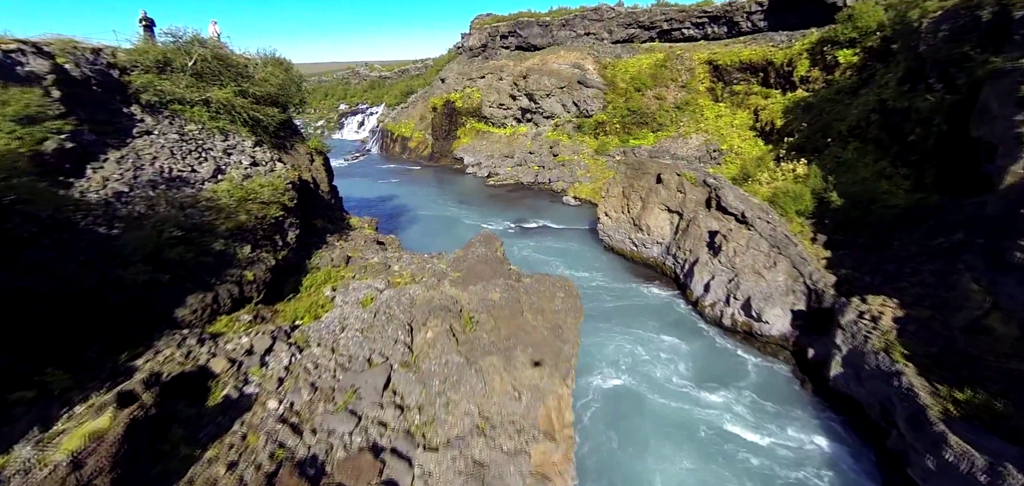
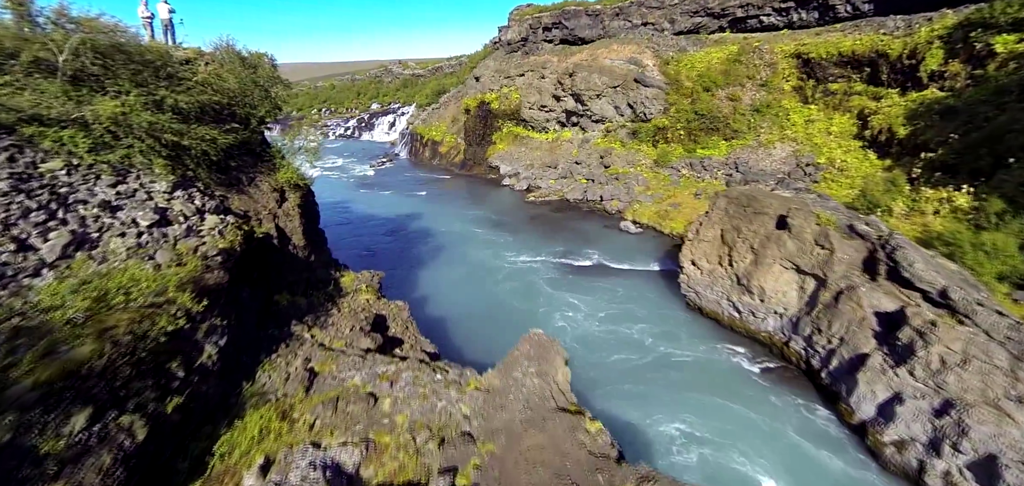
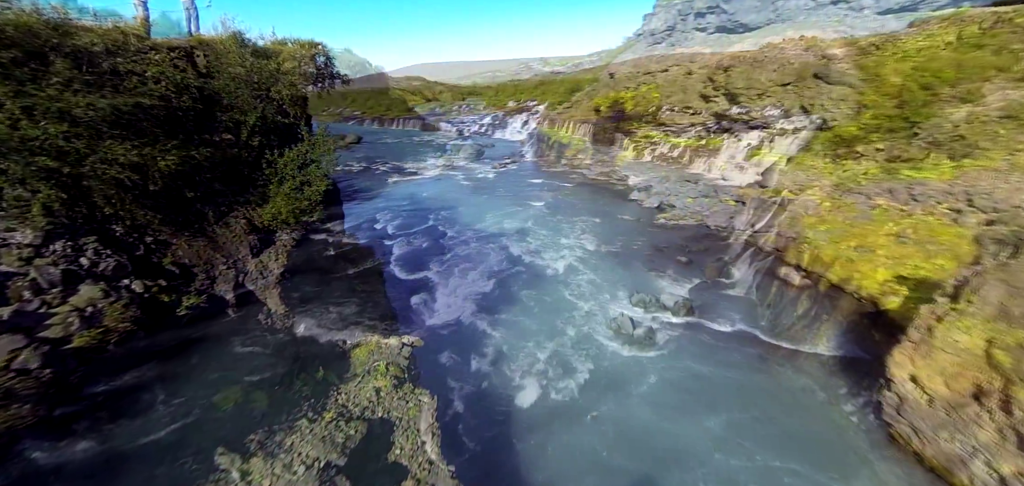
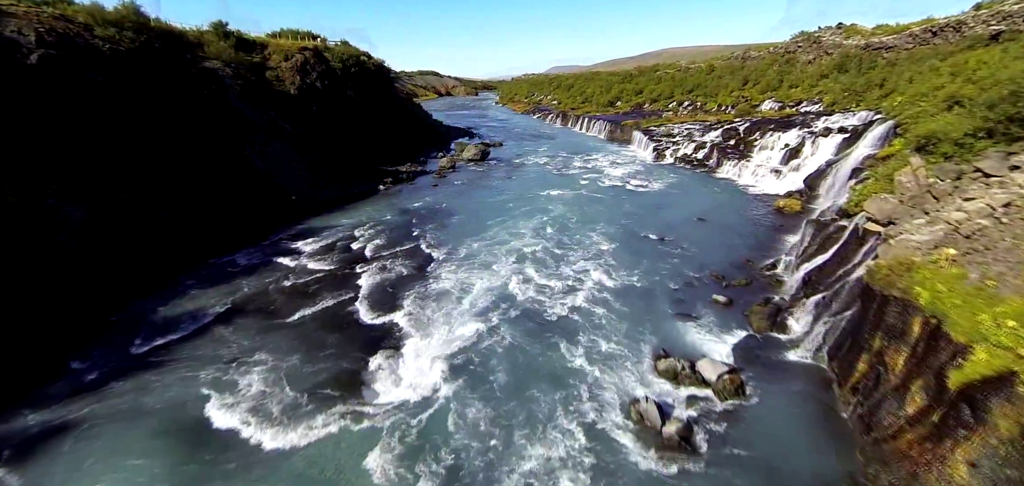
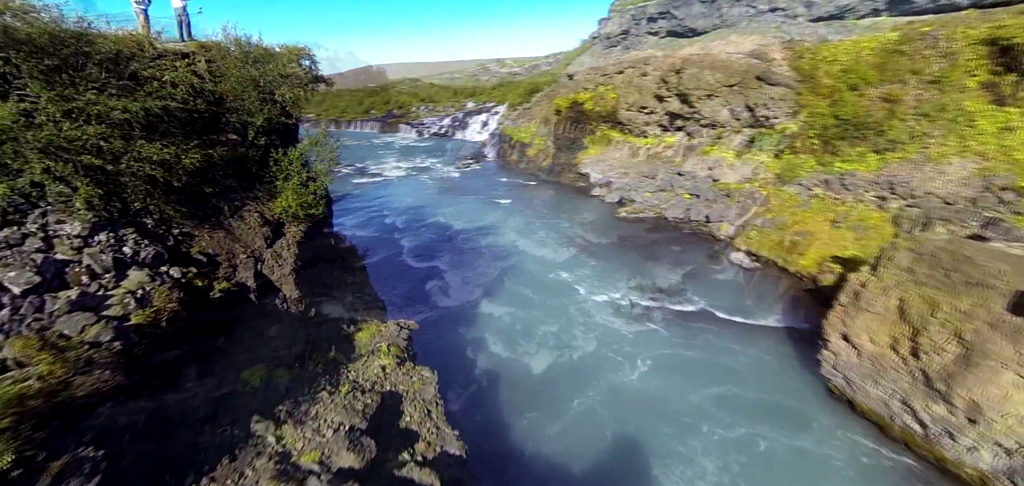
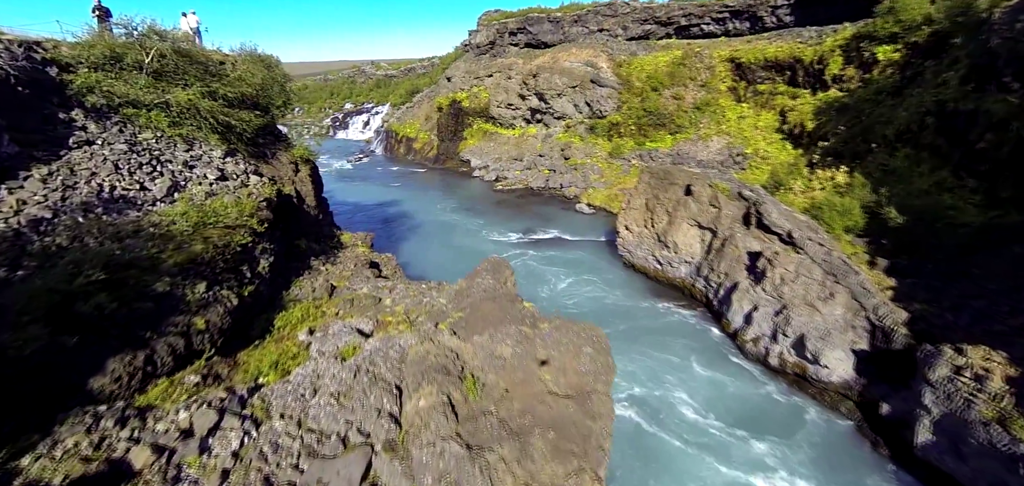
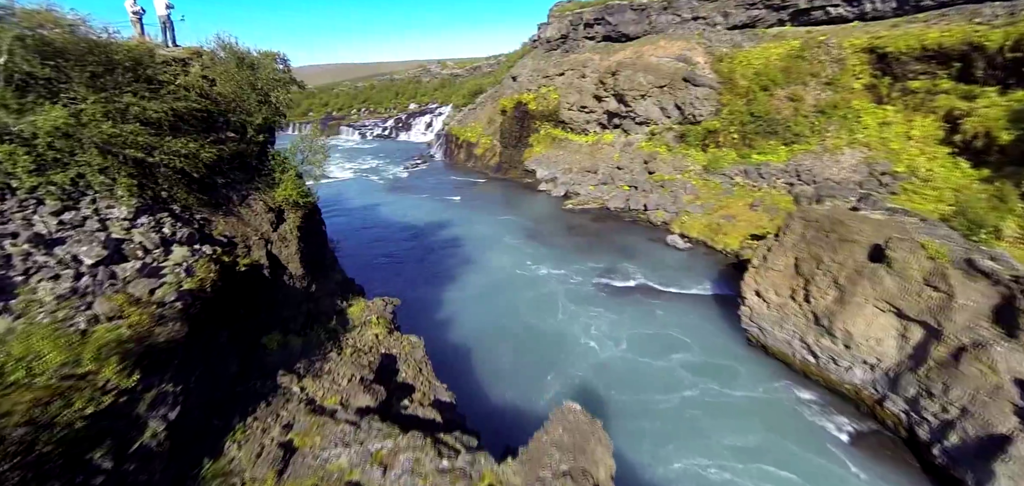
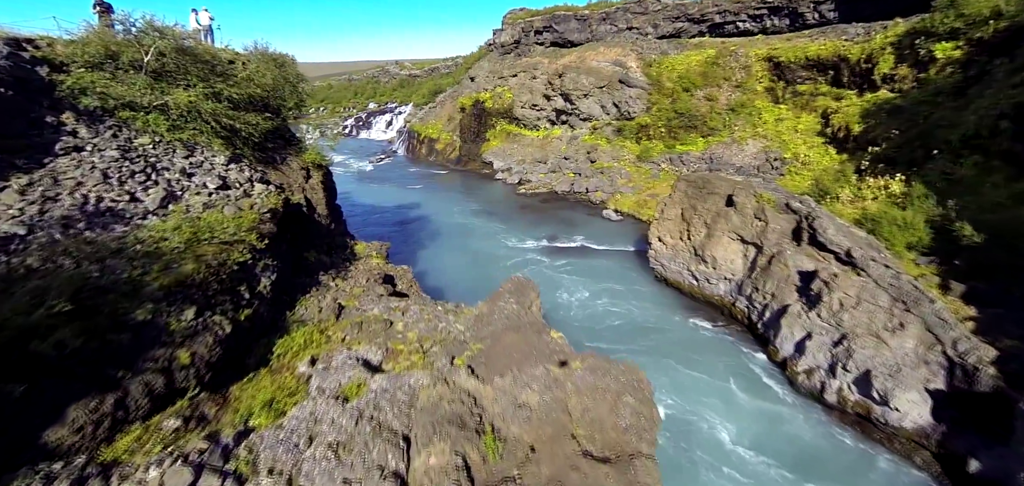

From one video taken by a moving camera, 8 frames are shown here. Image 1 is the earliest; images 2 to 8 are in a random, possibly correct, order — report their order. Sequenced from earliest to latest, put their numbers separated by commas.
6, 8, 2, 7, 5, 3, 4
